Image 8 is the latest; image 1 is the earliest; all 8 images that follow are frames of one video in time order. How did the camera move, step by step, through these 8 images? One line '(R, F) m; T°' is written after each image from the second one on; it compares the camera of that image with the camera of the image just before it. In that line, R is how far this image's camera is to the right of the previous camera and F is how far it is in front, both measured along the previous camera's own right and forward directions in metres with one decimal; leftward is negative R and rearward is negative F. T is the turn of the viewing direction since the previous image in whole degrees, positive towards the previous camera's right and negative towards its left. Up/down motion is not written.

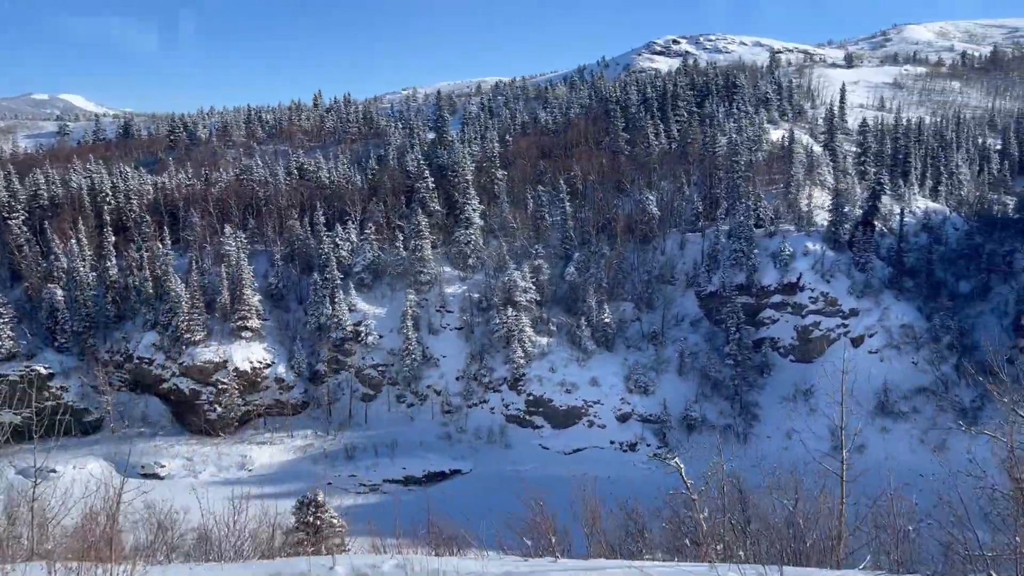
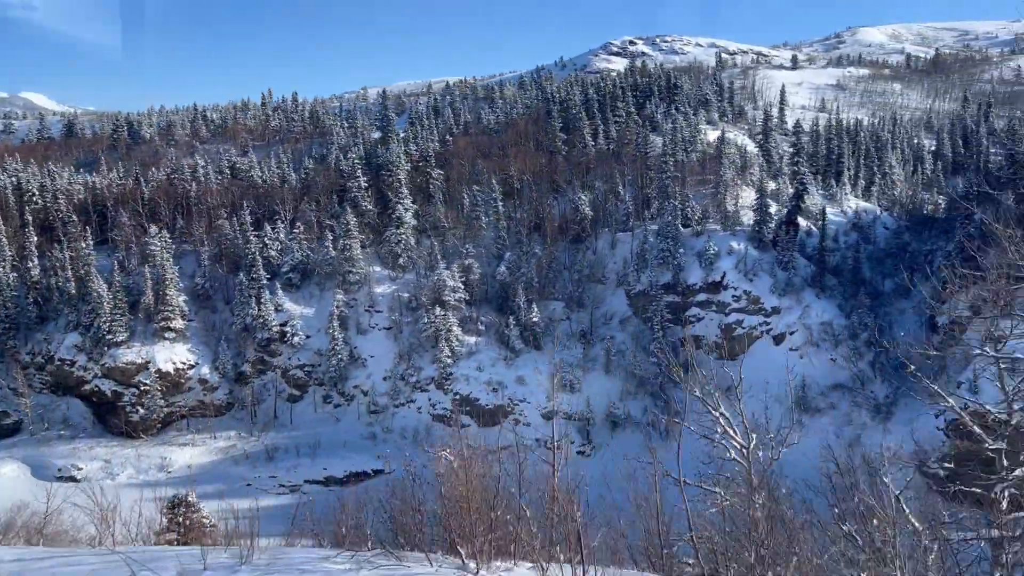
(+2.1, -0.2) m; +2°
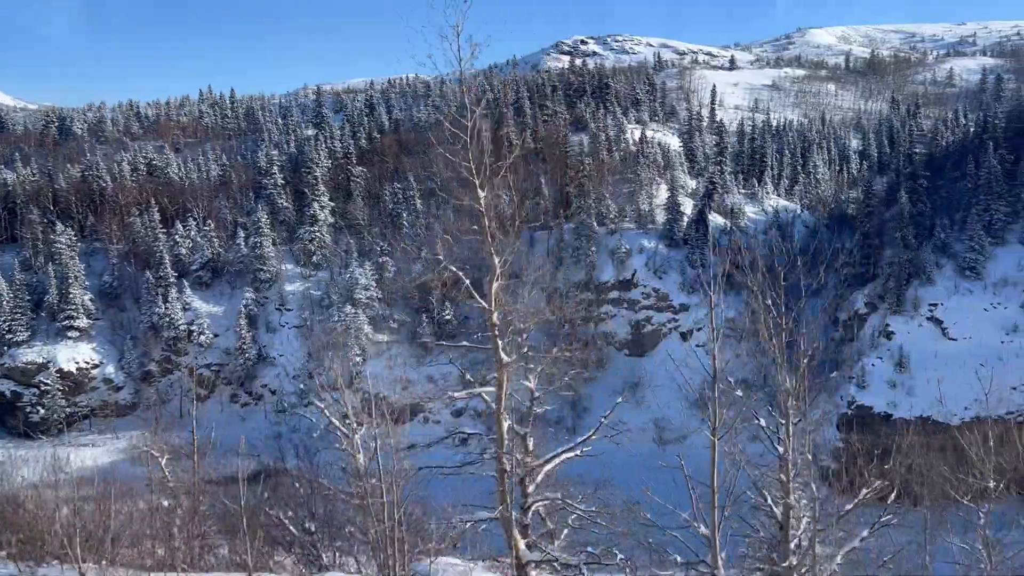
(+2.8, -0.2) m; +2°
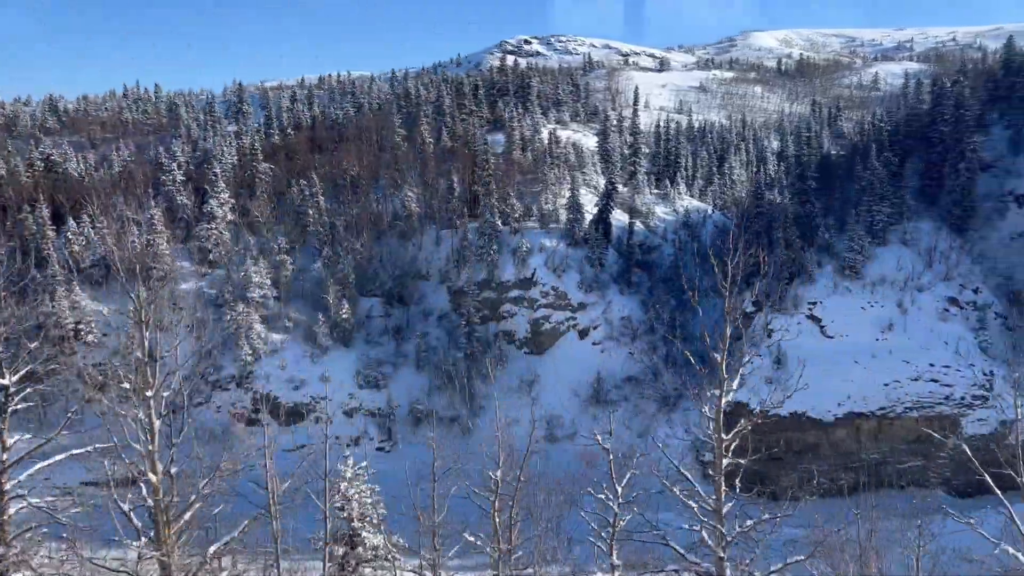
(+3.1, -0.1) m; +3°
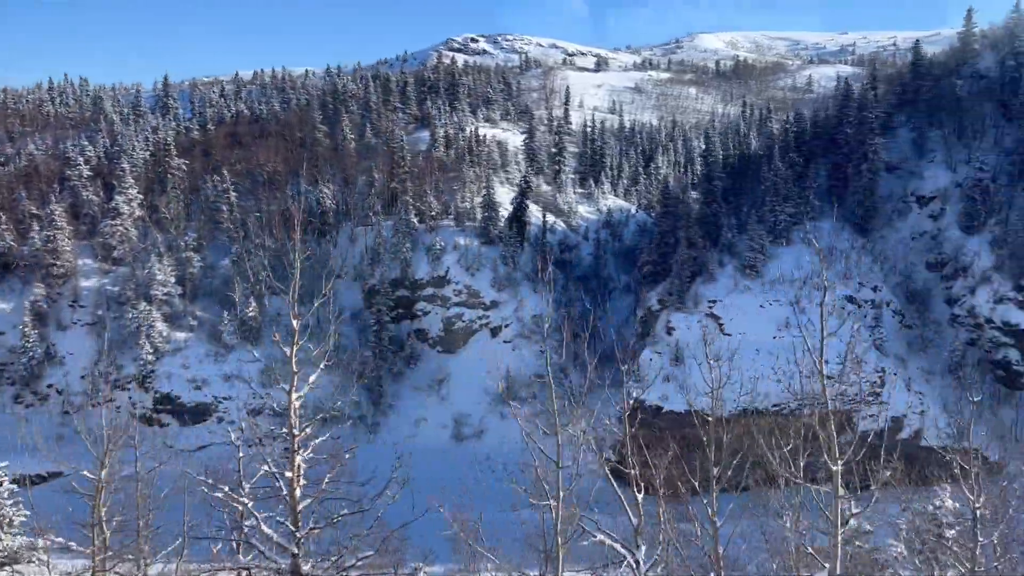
(+2.4, 0.0) m; +3°
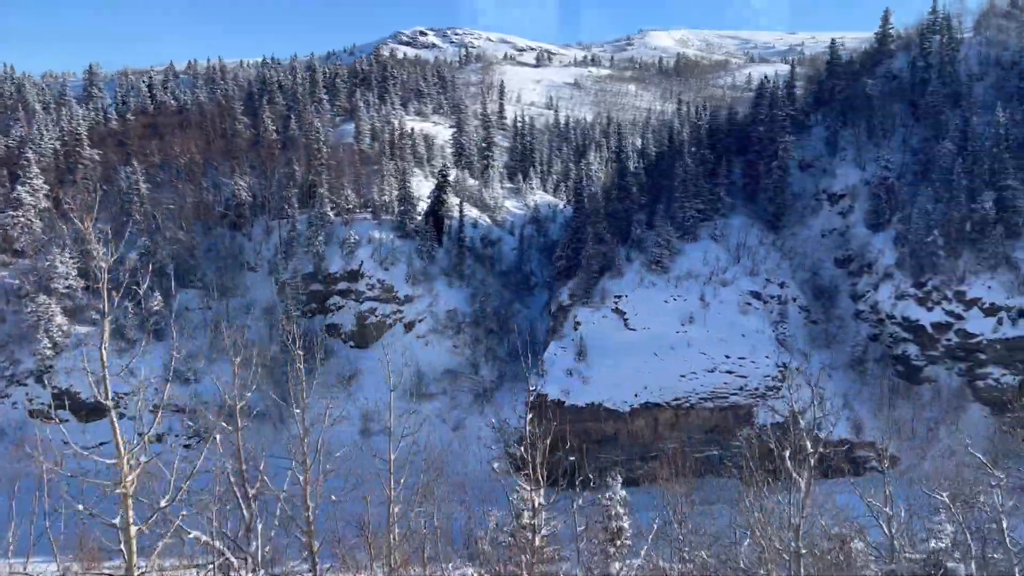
(+2.4, +0.1) m; +3°
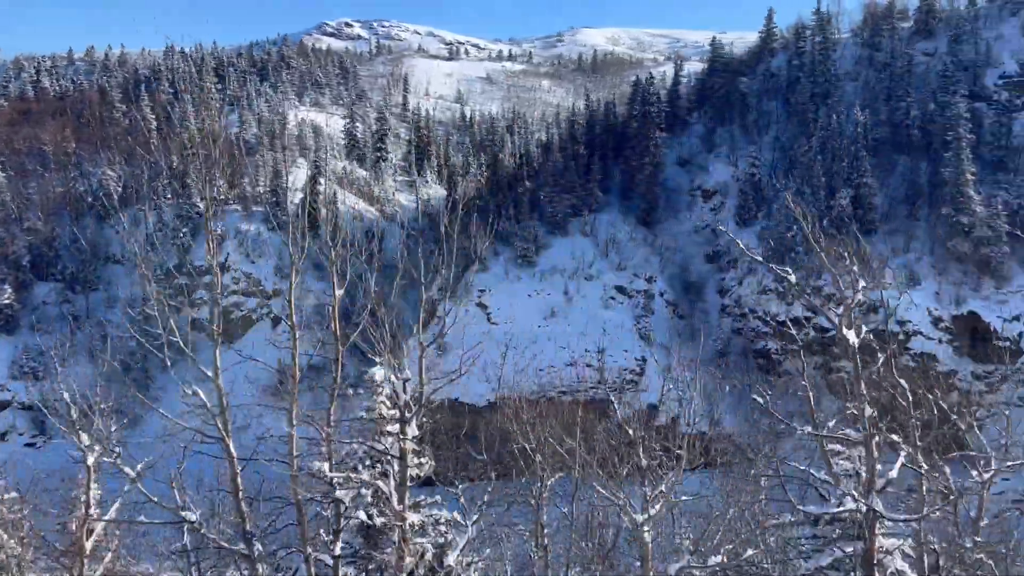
(+3.7, +0.2) m; +3°
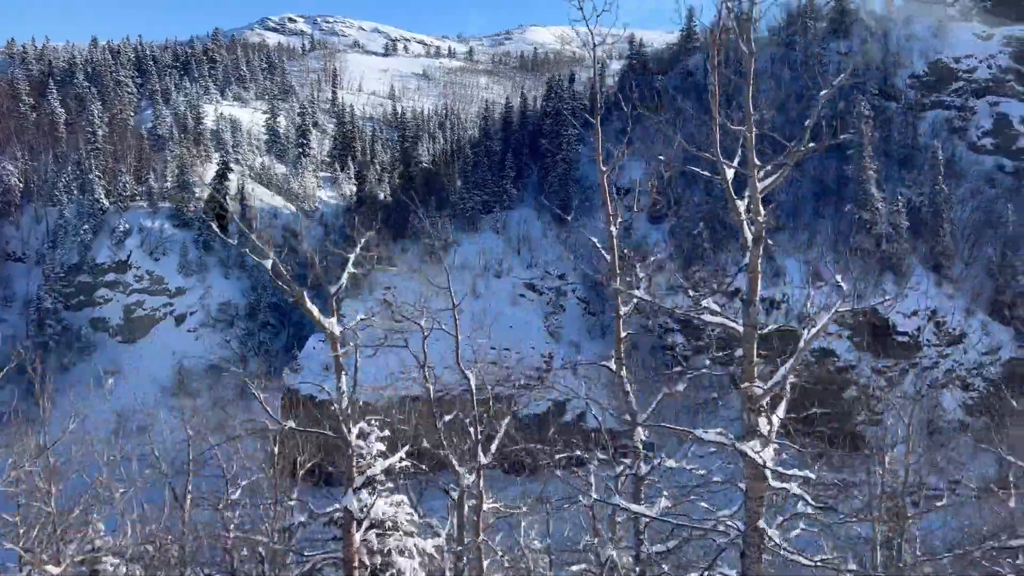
(+2.3, +0.2) m; +3°
